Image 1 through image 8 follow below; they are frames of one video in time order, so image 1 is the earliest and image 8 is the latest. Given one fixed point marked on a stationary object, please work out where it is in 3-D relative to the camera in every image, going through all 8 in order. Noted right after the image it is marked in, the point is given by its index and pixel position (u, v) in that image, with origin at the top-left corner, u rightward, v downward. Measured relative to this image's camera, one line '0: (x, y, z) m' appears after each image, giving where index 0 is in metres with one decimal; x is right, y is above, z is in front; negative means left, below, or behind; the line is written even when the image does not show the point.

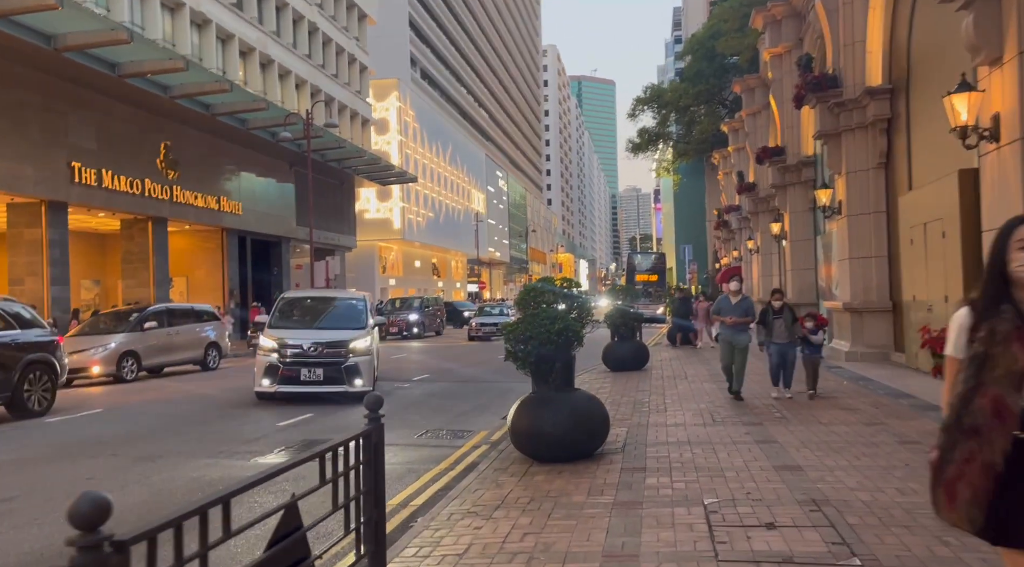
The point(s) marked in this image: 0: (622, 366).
0: (+2.4, -1.8, +16.9) m
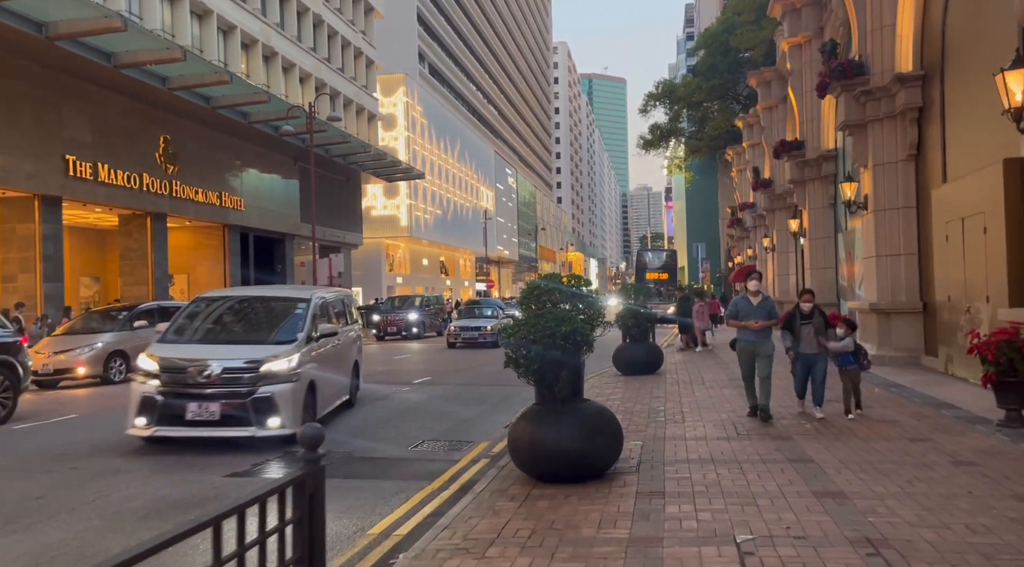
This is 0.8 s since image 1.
0: (+2.5, -1.8, +16.0) m
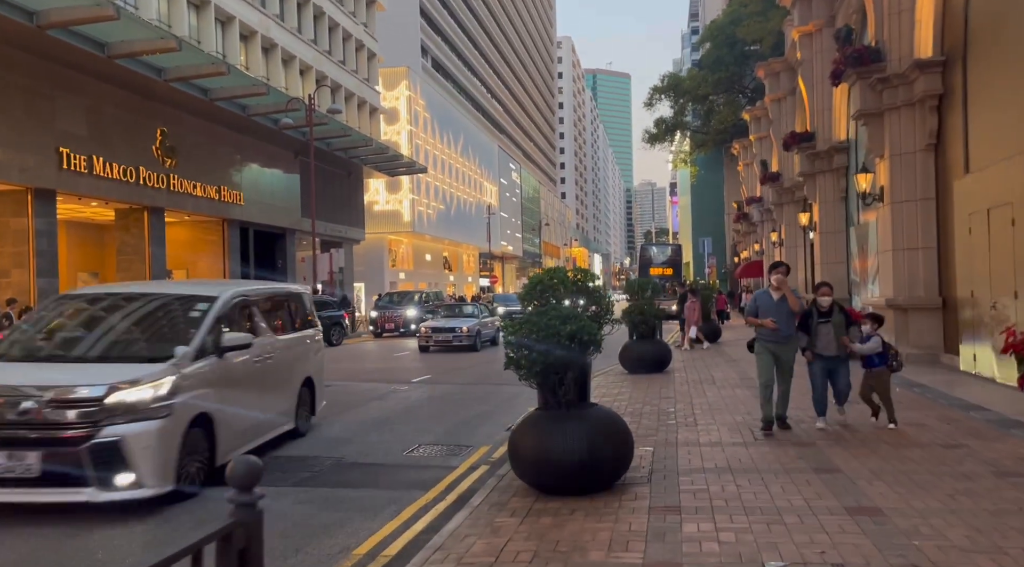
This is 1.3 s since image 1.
0: (+2.5, -1.7, +15.4) m
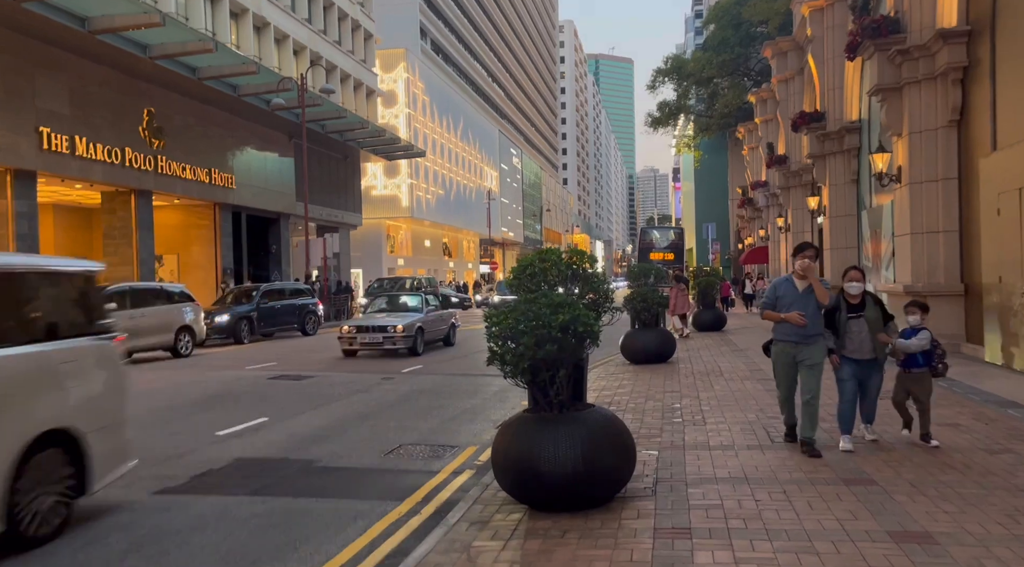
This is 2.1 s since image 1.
0: (+2.4, -1.4, +14.5) m
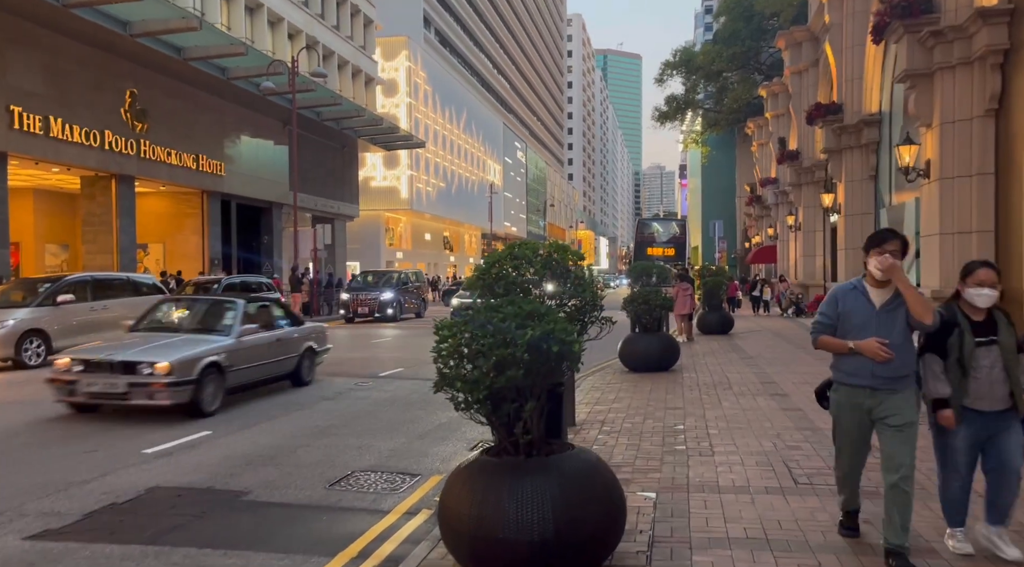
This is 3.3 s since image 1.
0: (+2.2, -1.4, +13.2) m
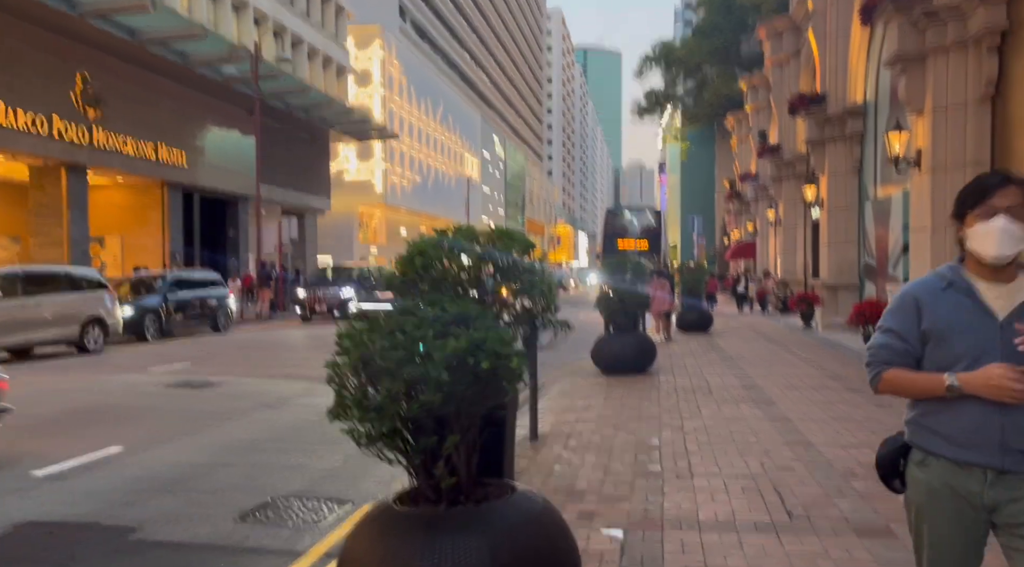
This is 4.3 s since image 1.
0: (+1.7, -1.3, +12.3) m
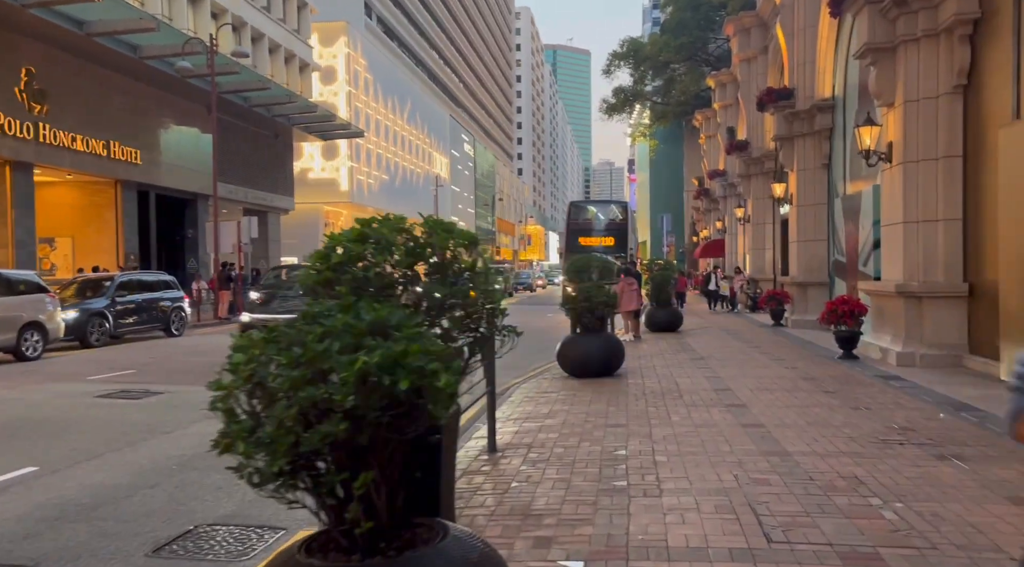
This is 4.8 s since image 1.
0: (+1.1, -1.3, +11.8) m
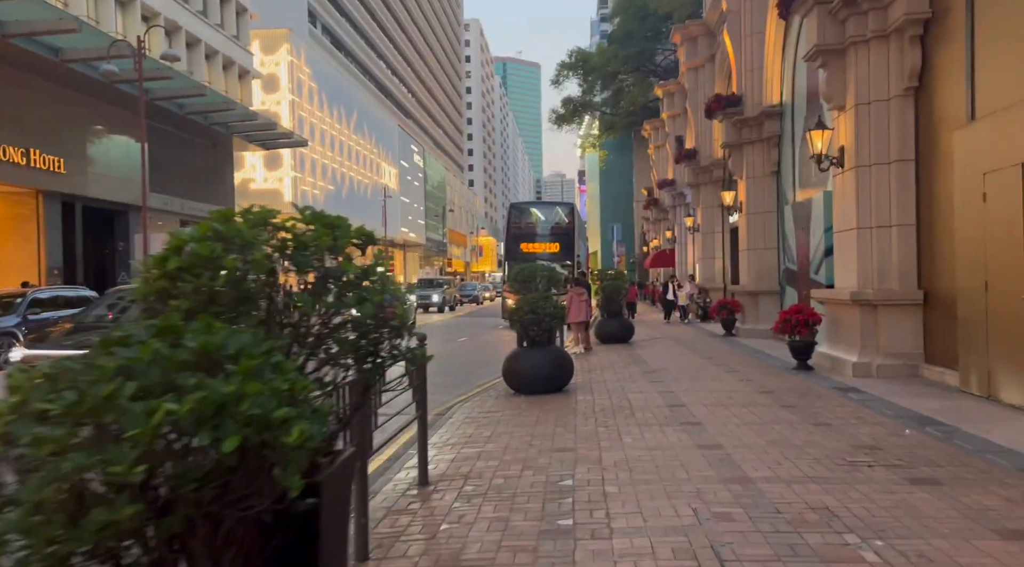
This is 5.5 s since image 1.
0: (+0.3, -1.5, +11.1) m
